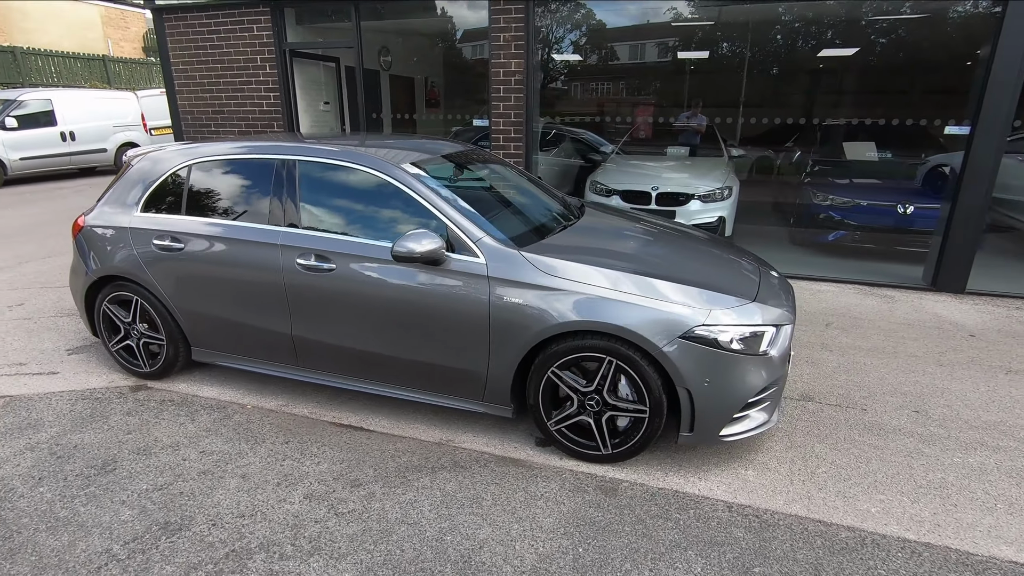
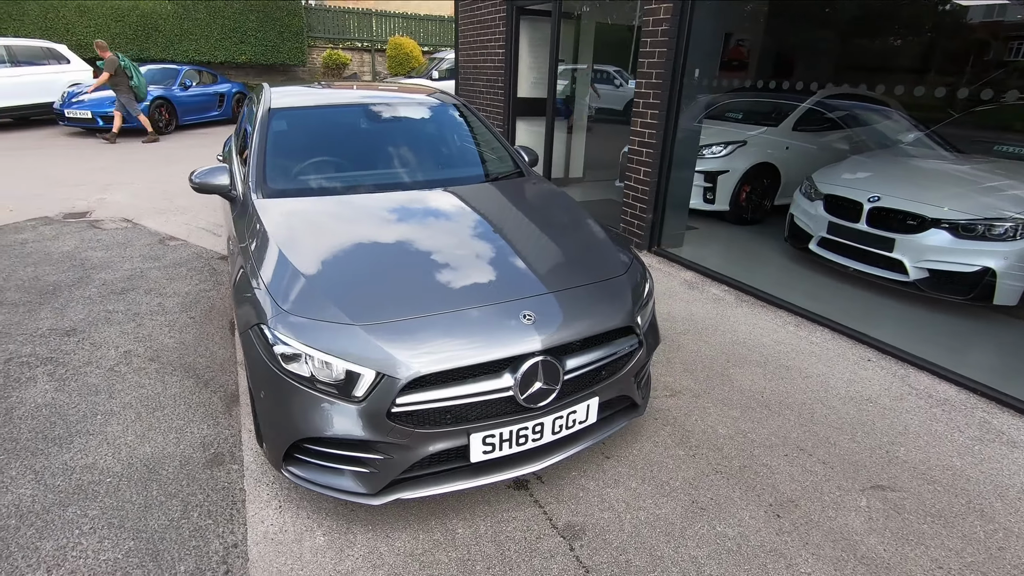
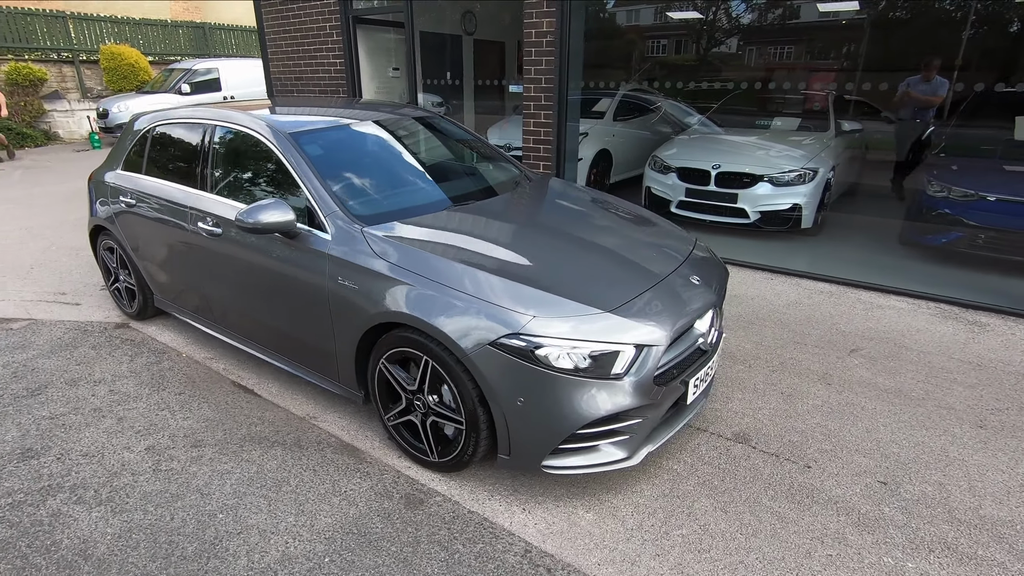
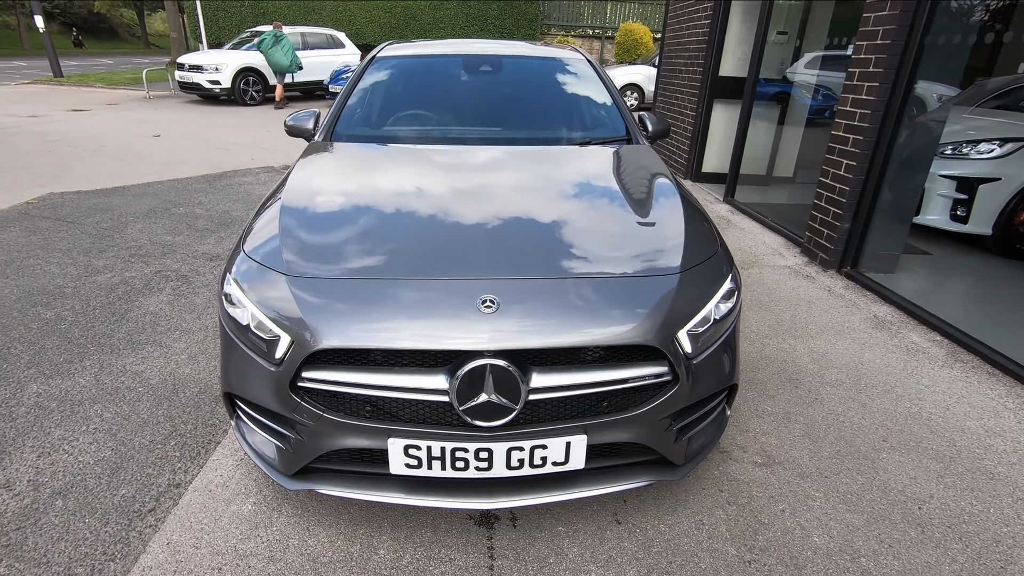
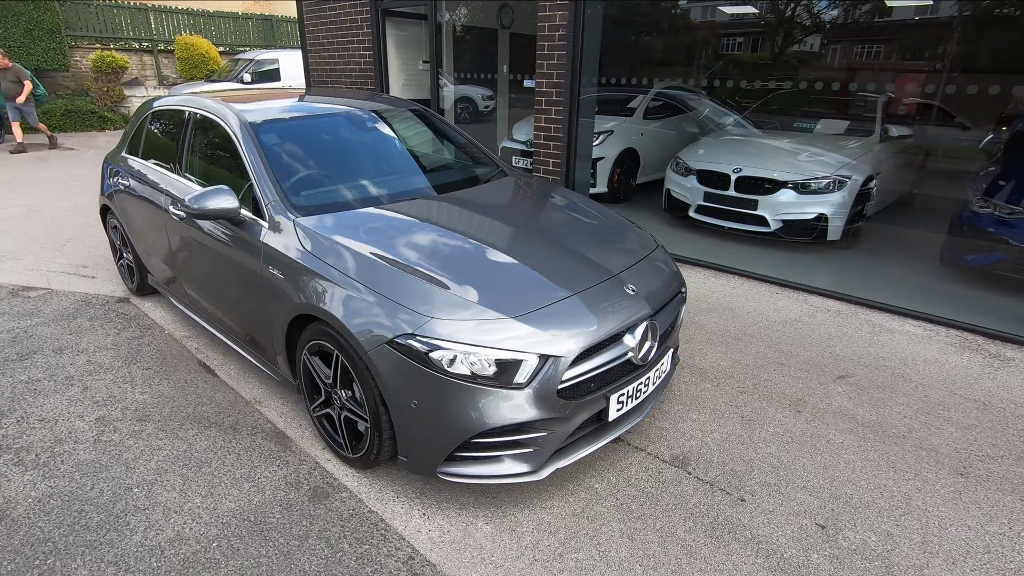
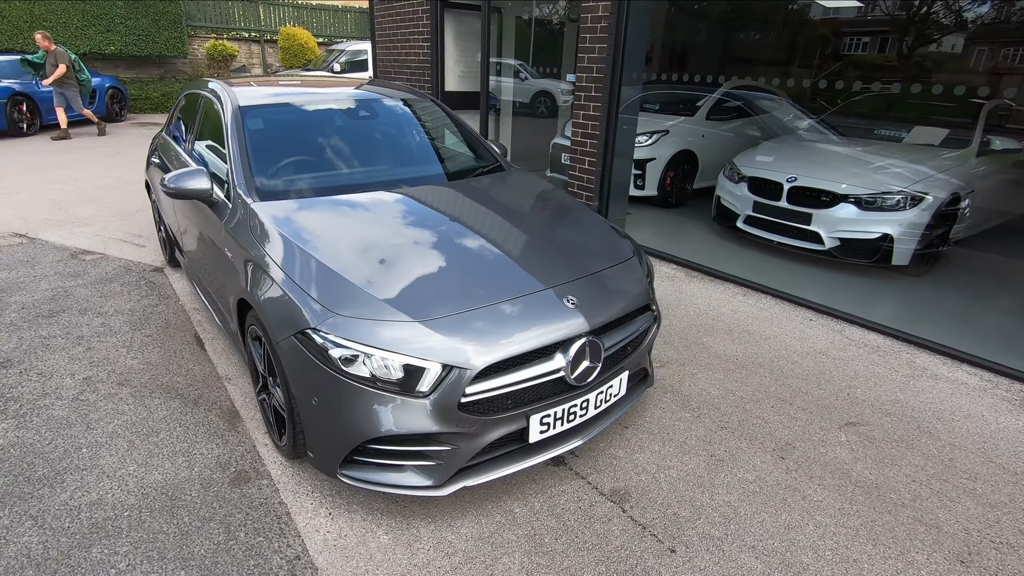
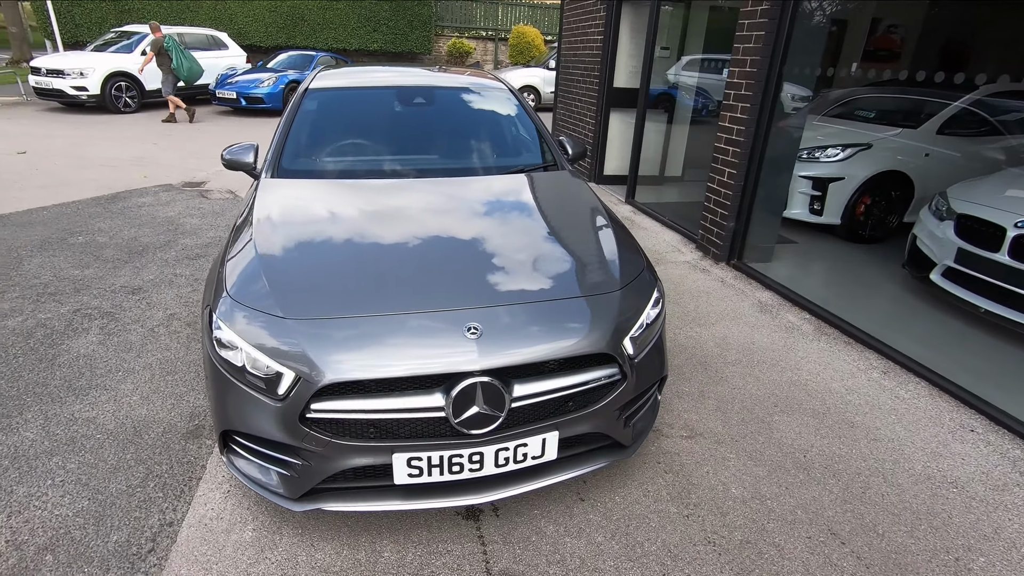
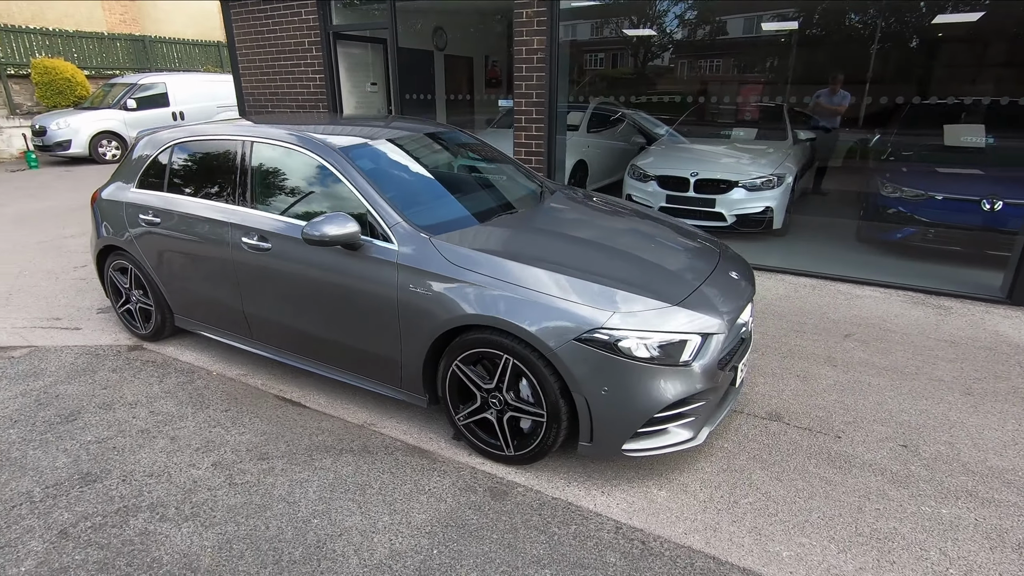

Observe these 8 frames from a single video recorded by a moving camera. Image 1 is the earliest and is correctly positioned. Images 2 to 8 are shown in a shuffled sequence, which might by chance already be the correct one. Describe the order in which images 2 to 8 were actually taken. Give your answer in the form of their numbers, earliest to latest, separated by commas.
8, 3, 5, 6, 2, 7, 4
